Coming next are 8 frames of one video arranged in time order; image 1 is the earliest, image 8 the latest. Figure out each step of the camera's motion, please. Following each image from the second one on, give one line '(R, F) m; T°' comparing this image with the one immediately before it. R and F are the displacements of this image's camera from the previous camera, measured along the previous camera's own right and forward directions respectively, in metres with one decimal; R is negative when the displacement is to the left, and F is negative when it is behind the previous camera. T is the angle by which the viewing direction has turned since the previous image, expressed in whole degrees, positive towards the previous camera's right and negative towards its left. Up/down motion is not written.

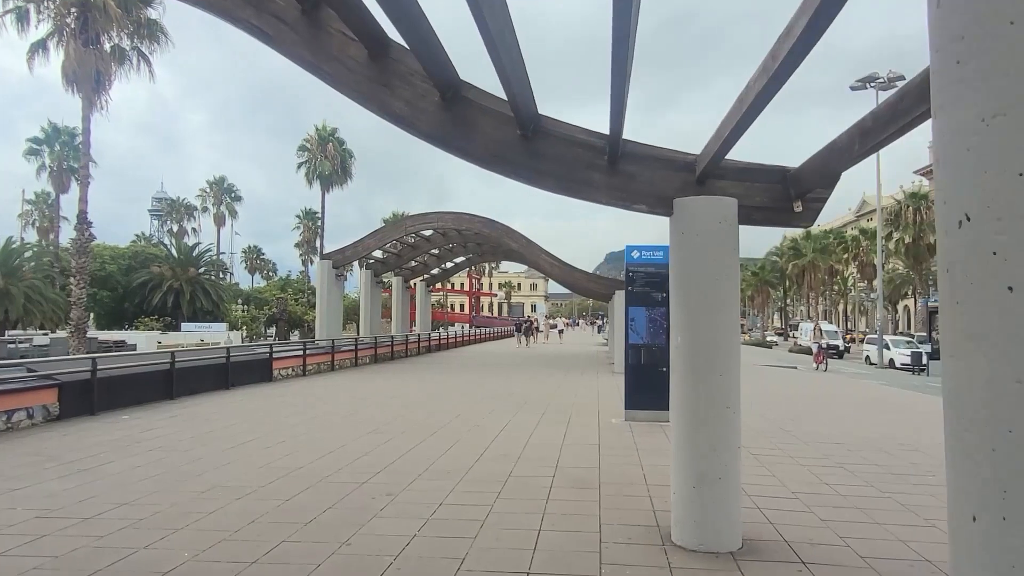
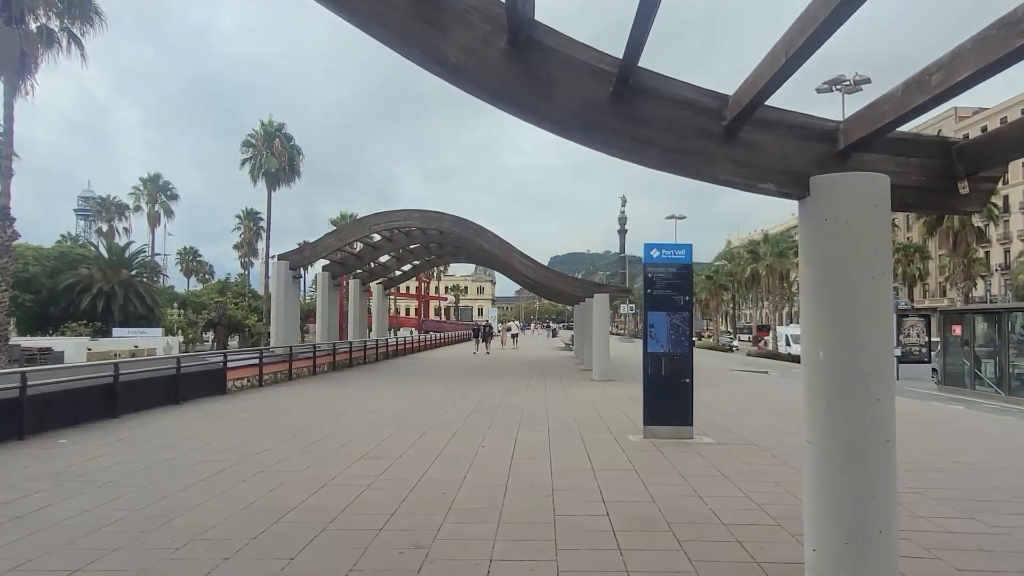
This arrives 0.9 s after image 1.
(-0.8, +1.2) m; +5°
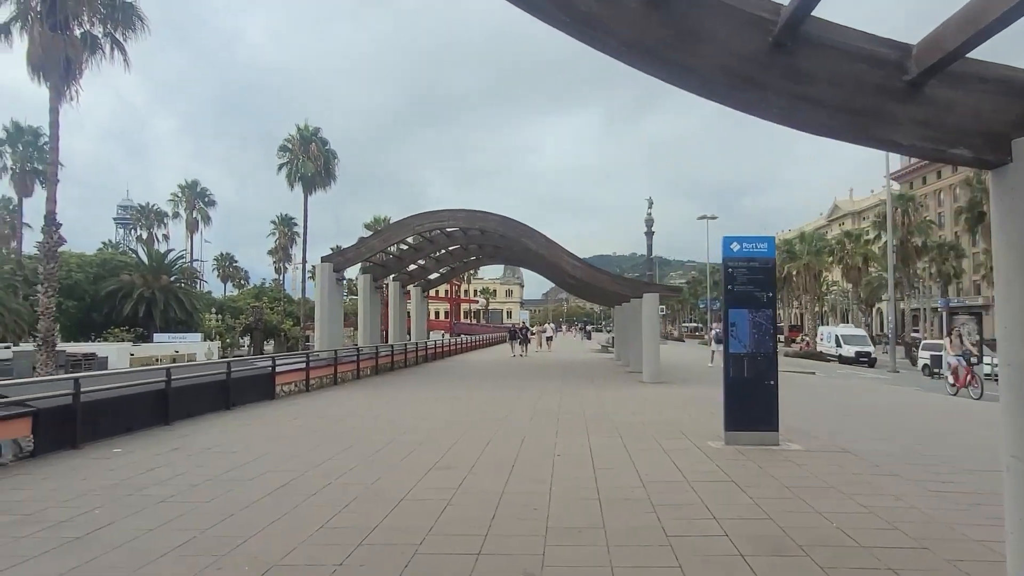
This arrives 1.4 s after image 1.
(-0.5, +0.6) m; -2°
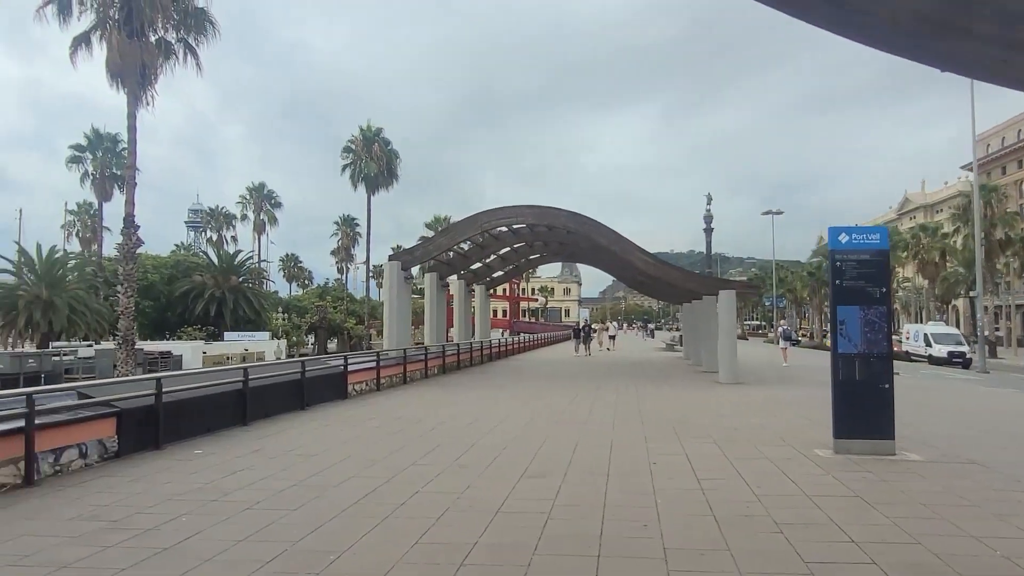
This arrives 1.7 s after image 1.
(-0.4, +0.4) m; -5°
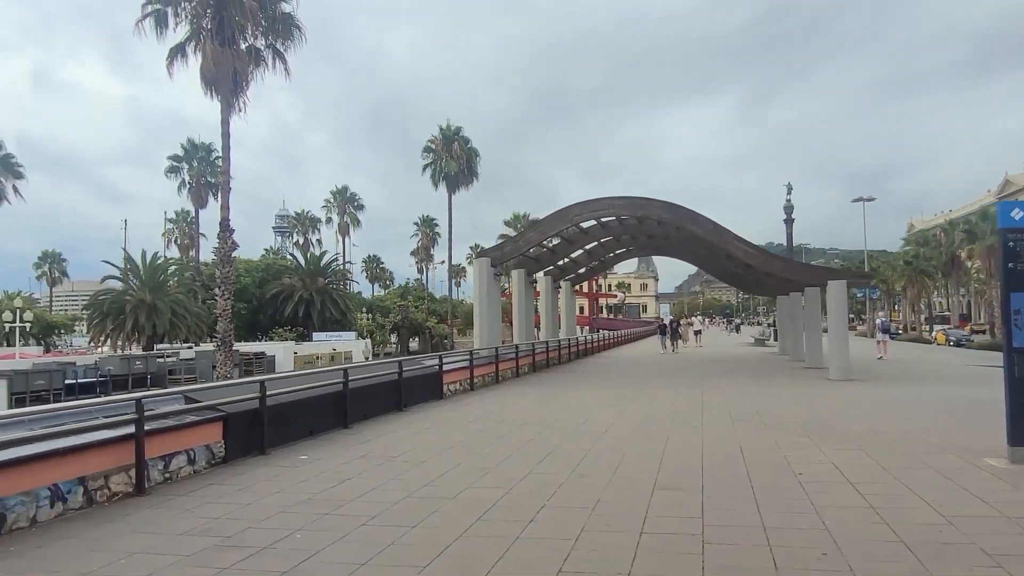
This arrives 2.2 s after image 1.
(-0.4, +0.6) m; -6°
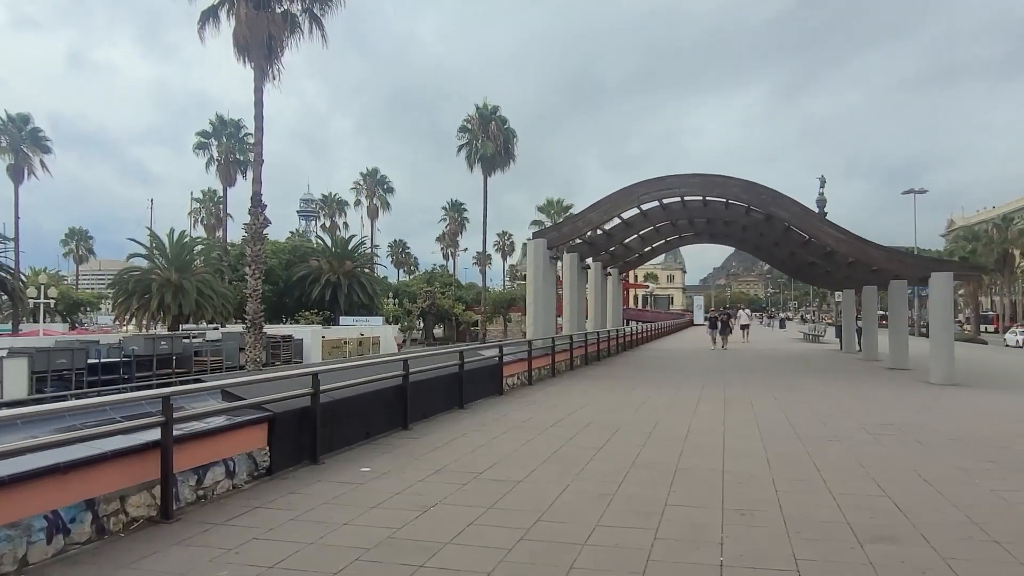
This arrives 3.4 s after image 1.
(-0.9, +1.6) m; -2°
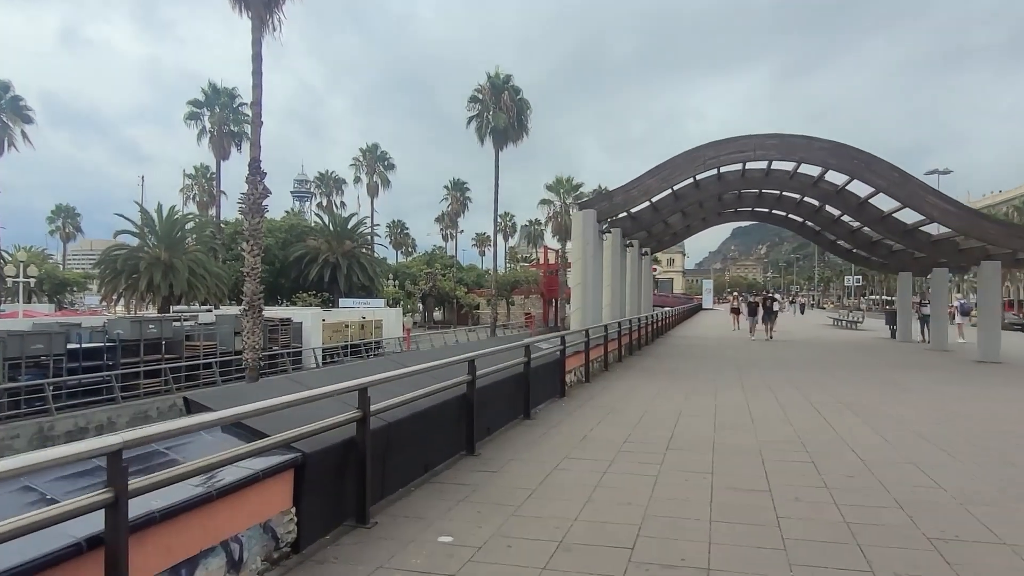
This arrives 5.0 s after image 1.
(-1.0, +2.4) m; 0°
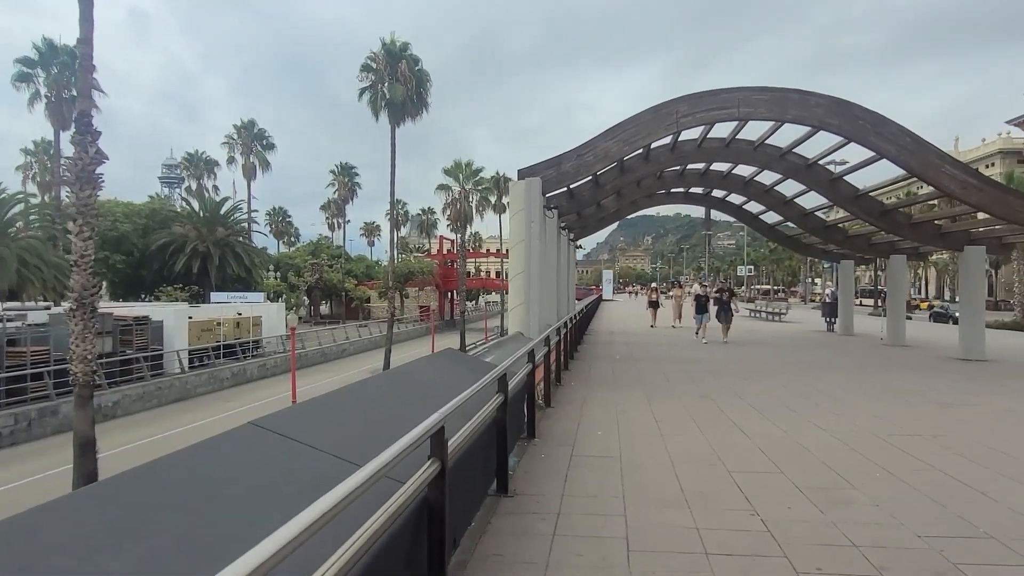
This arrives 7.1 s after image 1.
(-0.5, +3.4) m; +9°
